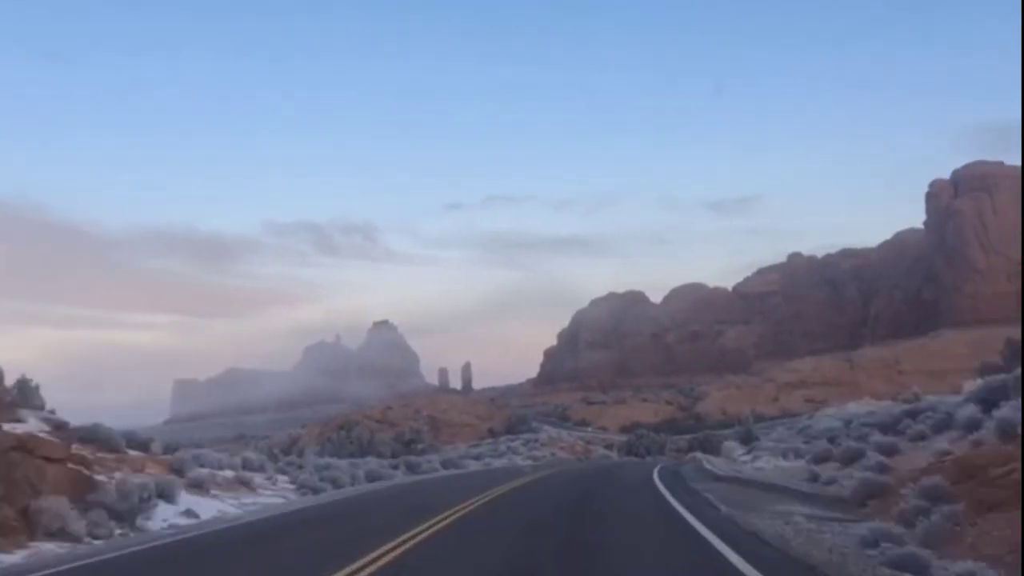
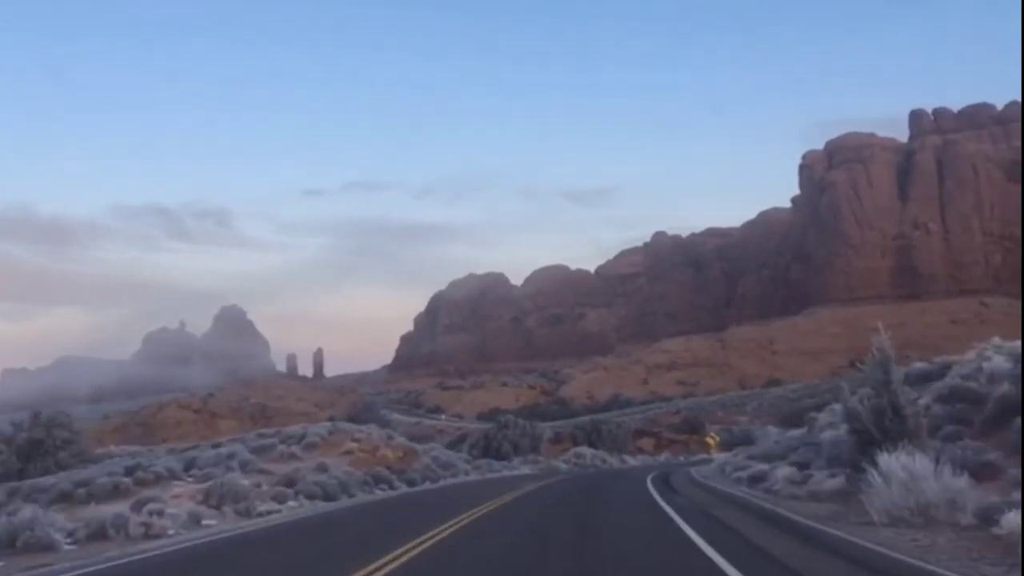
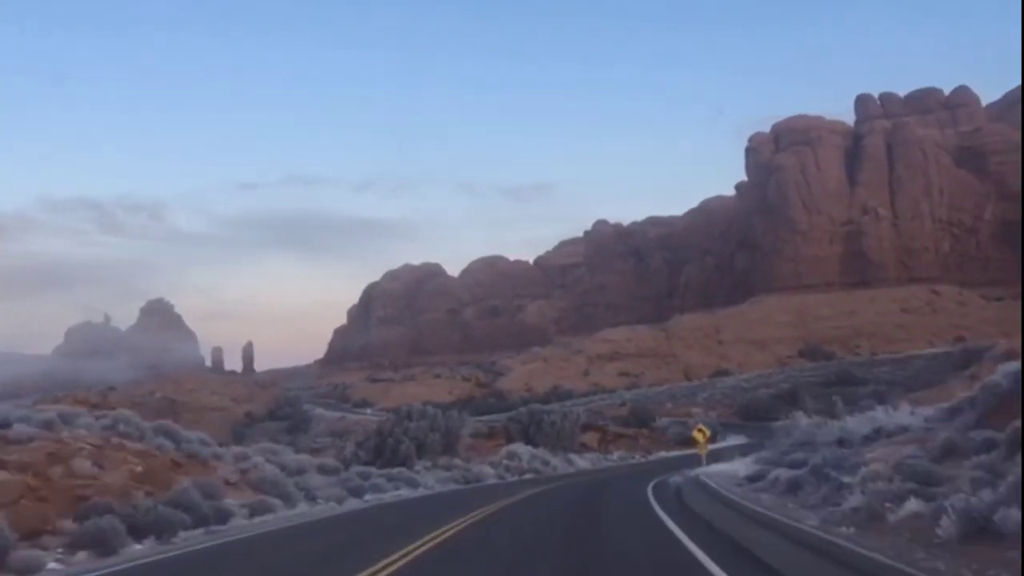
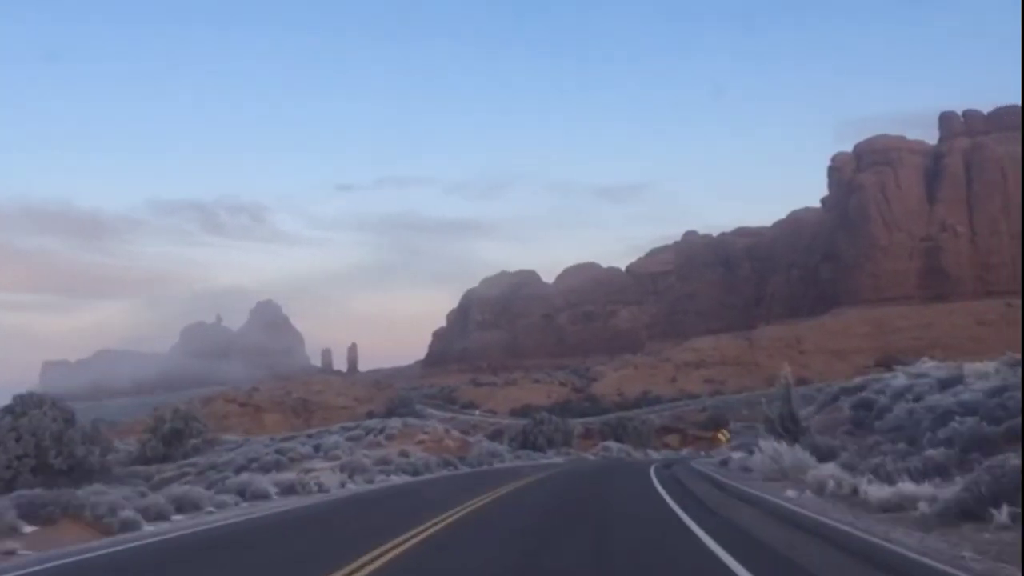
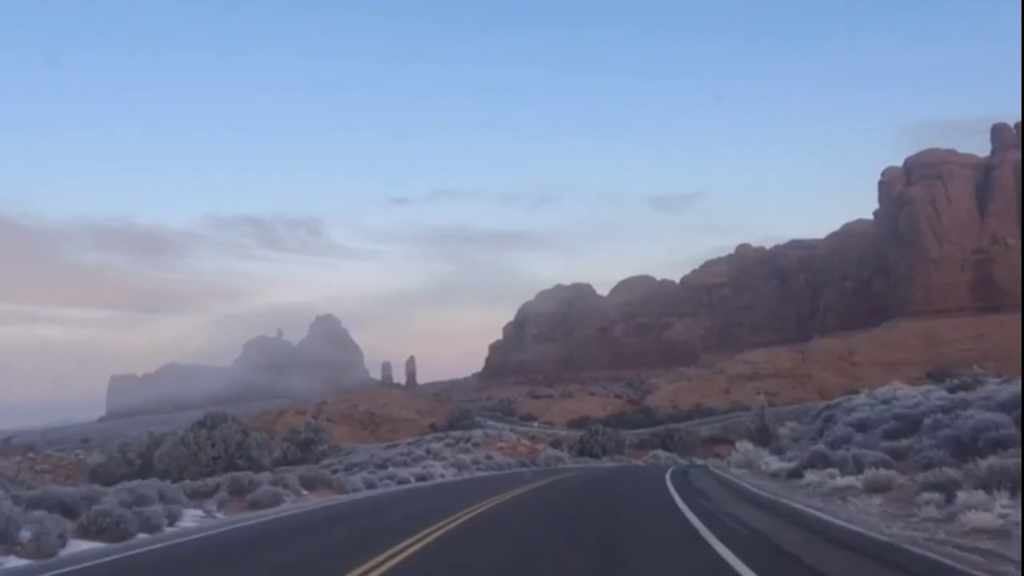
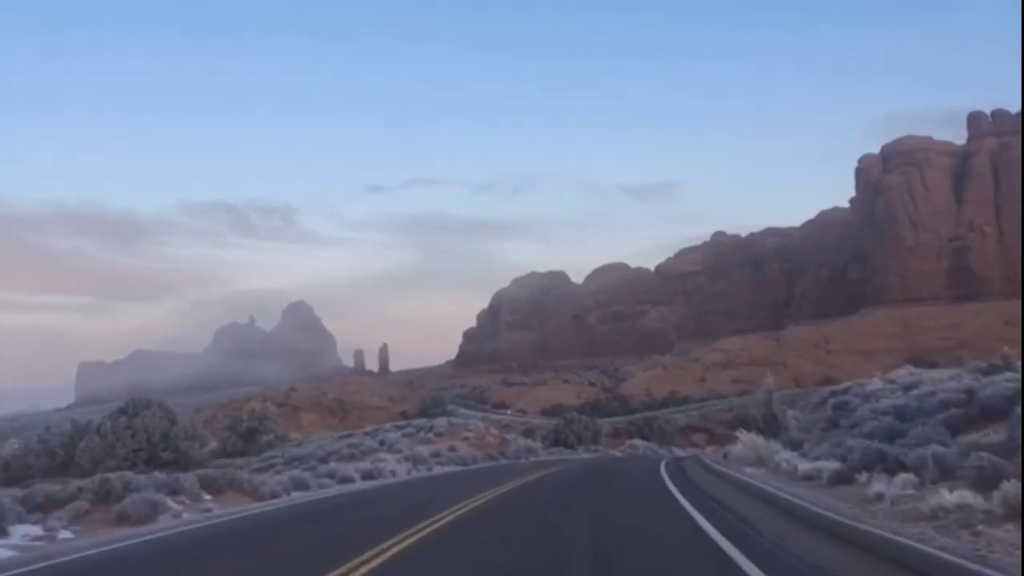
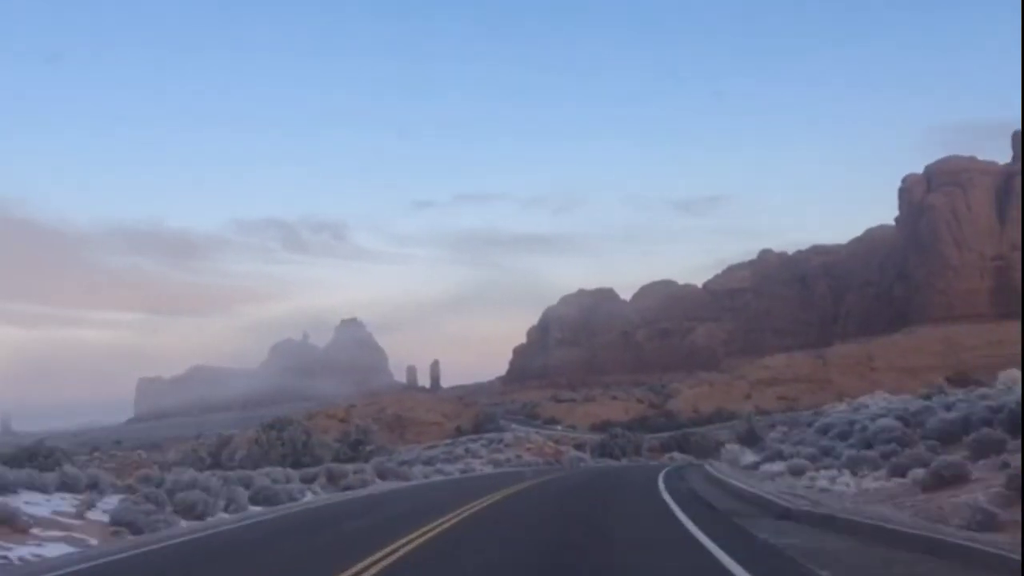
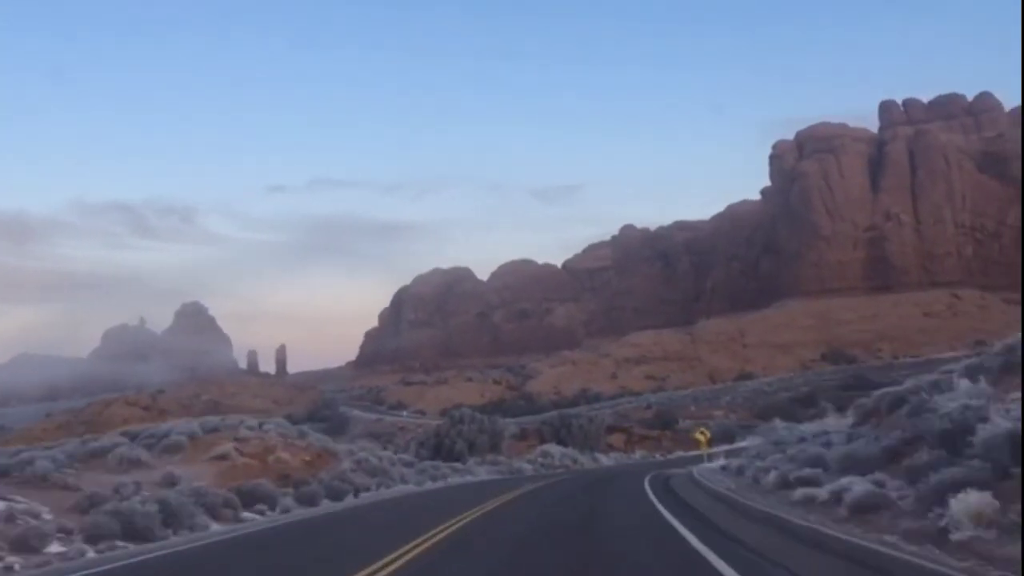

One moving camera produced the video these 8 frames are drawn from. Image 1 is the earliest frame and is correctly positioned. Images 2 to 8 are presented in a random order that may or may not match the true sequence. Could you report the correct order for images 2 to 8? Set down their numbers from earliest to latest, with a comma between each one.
7, 5, 6, 4, 2, 8, 3
